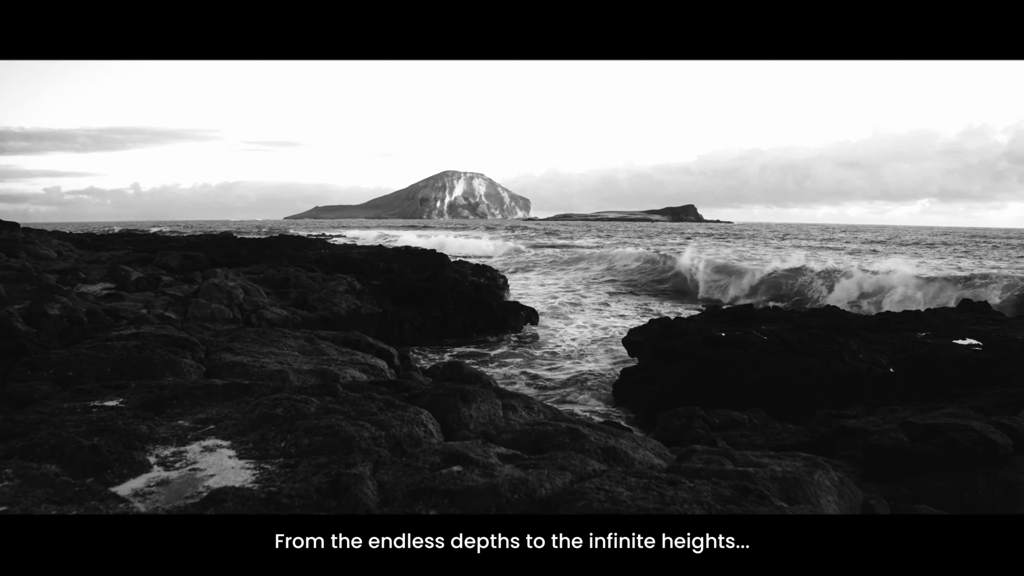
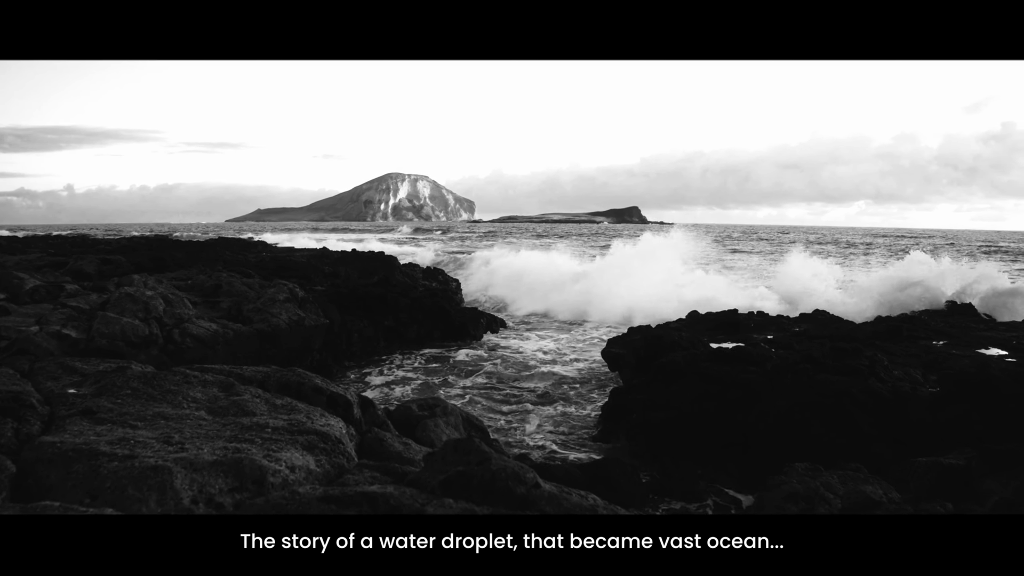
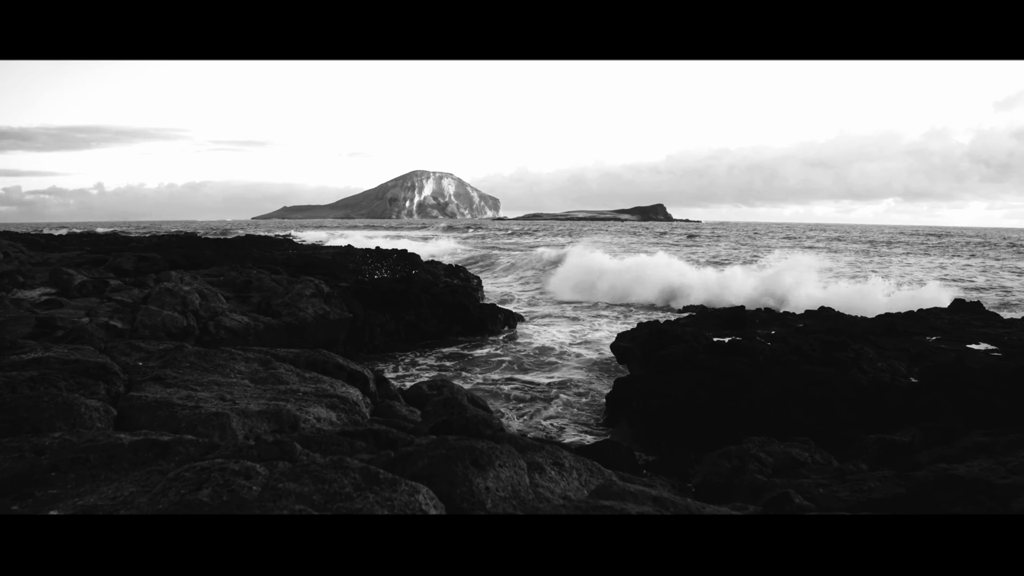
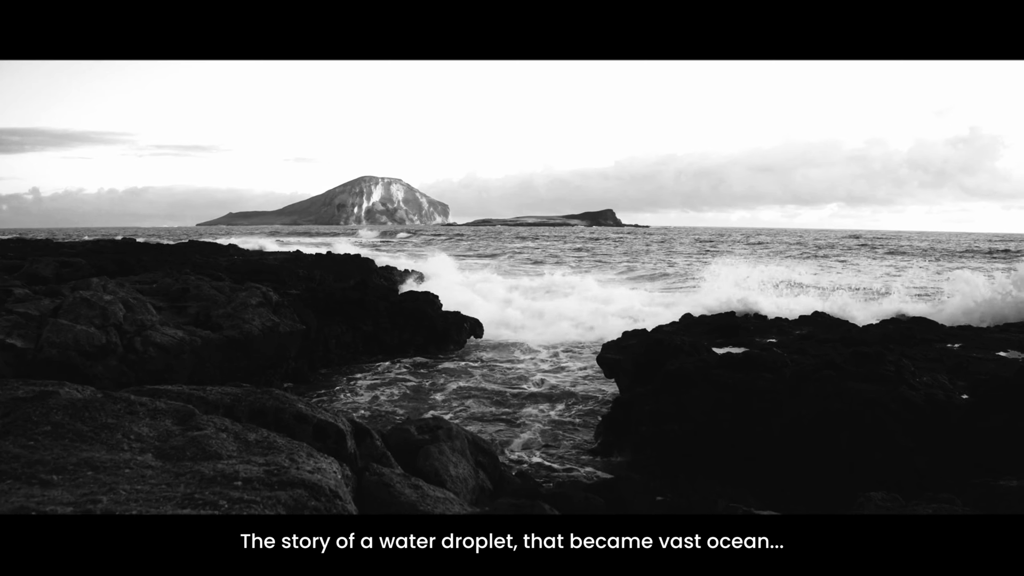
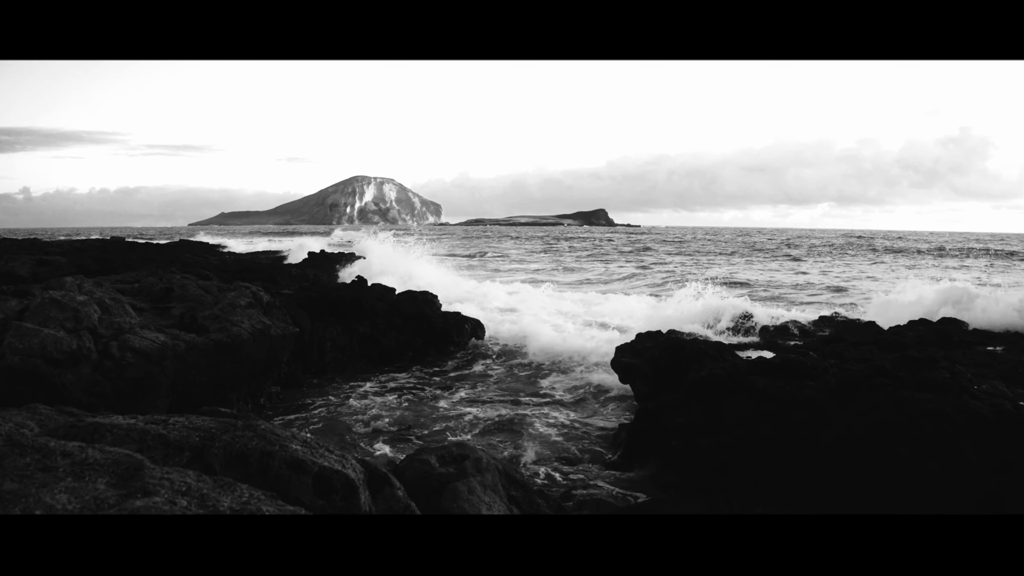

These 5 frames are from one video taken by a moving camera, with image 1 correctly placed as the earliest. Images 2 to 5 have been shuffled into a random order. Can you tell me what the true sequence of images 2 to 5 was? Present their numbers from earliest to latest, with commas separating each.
3, 2, 4, 5
